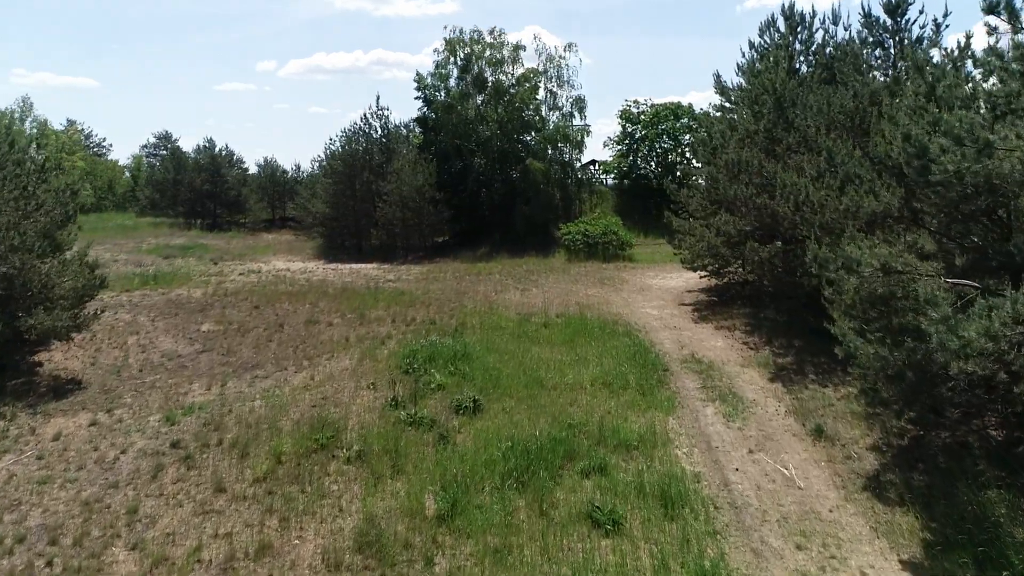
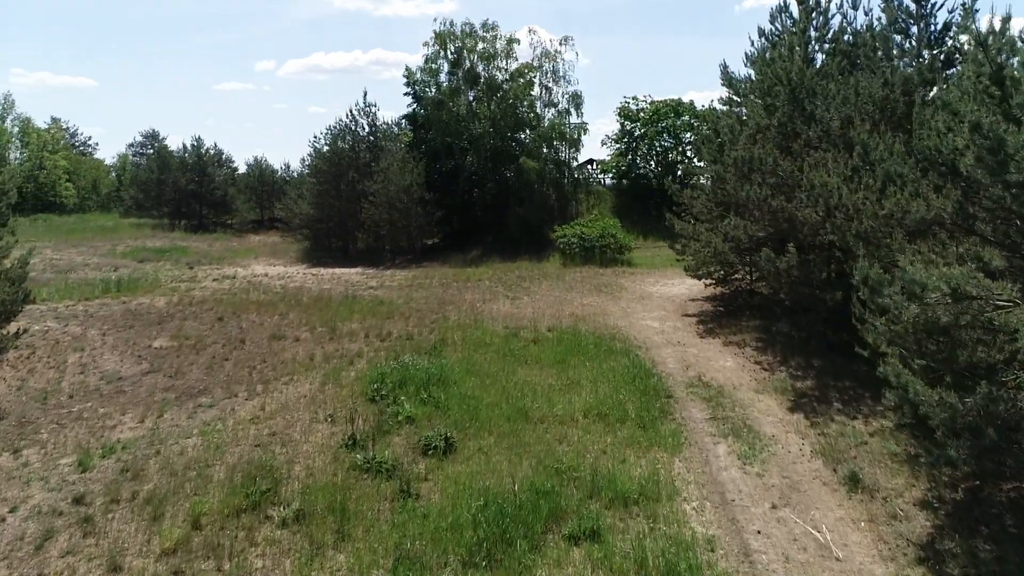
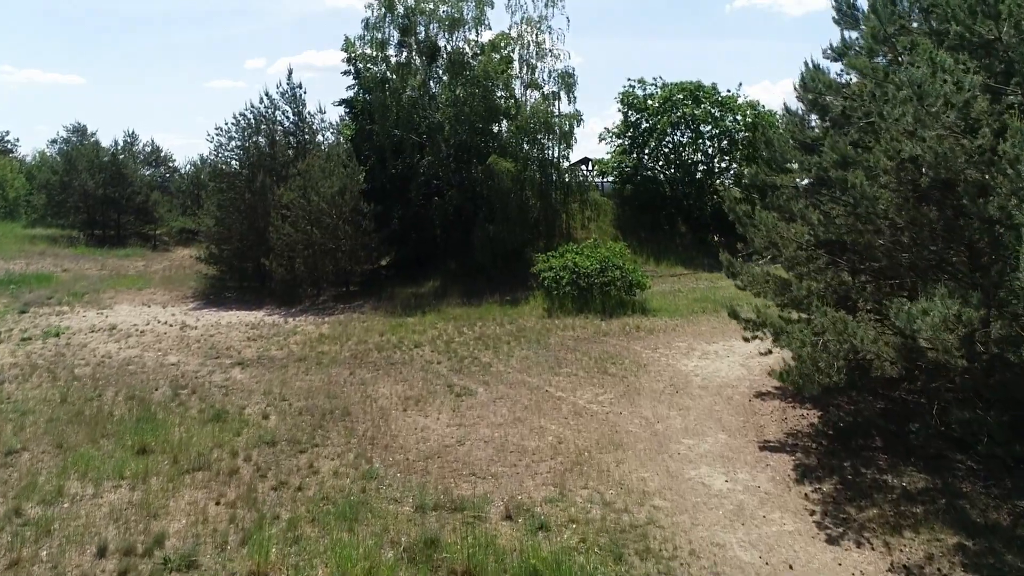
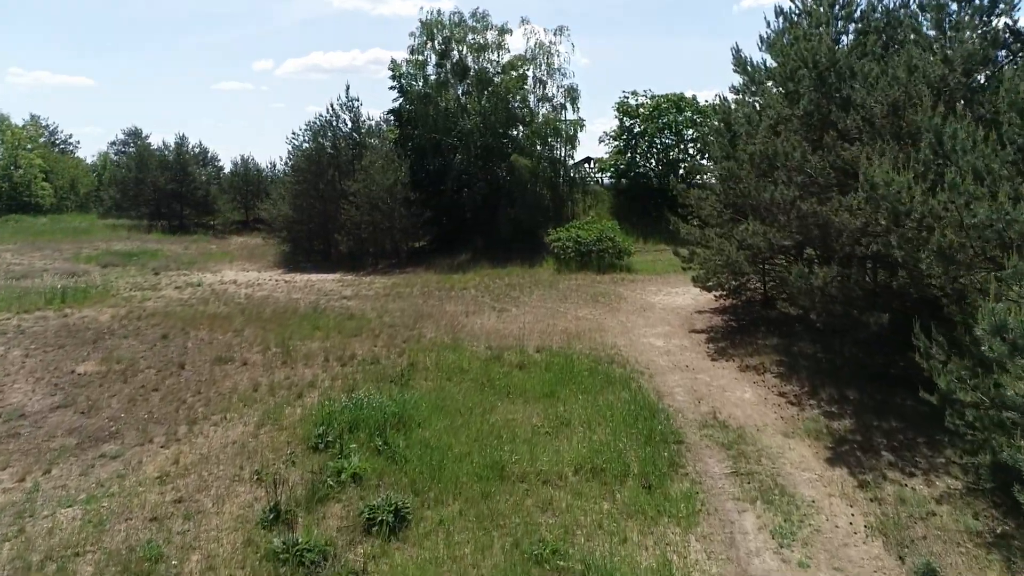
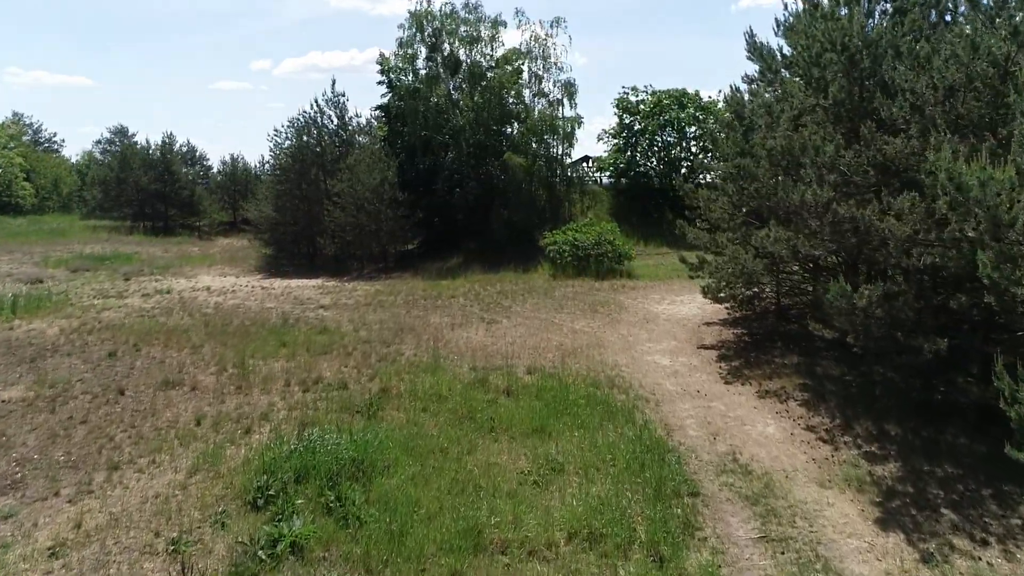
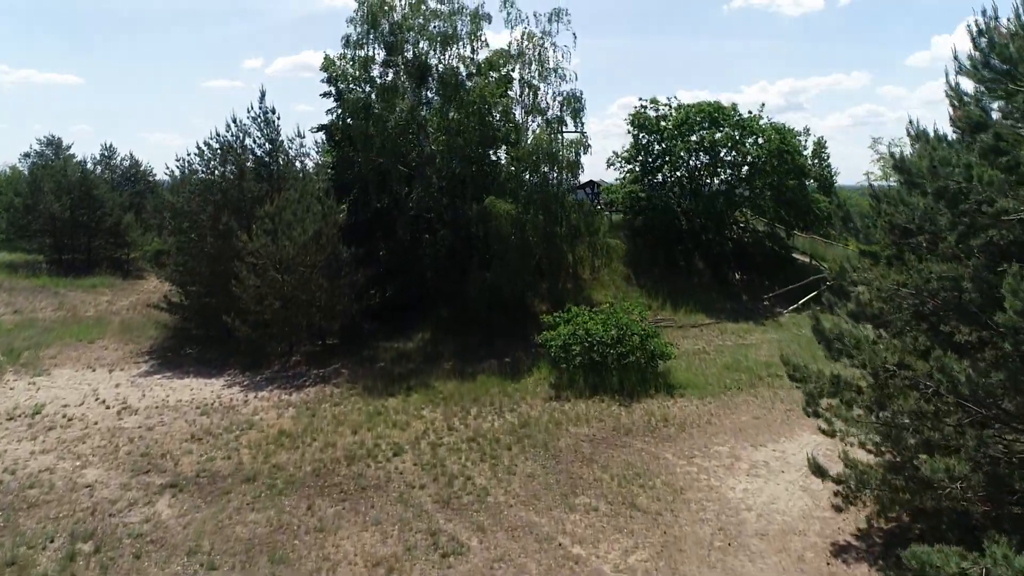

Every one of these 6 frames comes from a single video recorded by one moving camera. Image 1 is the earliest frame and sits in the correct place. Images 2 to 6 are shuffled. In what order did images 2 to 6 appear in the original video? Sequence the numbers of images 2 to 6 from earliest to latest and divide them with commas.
2, 4, 5, 3, 6
